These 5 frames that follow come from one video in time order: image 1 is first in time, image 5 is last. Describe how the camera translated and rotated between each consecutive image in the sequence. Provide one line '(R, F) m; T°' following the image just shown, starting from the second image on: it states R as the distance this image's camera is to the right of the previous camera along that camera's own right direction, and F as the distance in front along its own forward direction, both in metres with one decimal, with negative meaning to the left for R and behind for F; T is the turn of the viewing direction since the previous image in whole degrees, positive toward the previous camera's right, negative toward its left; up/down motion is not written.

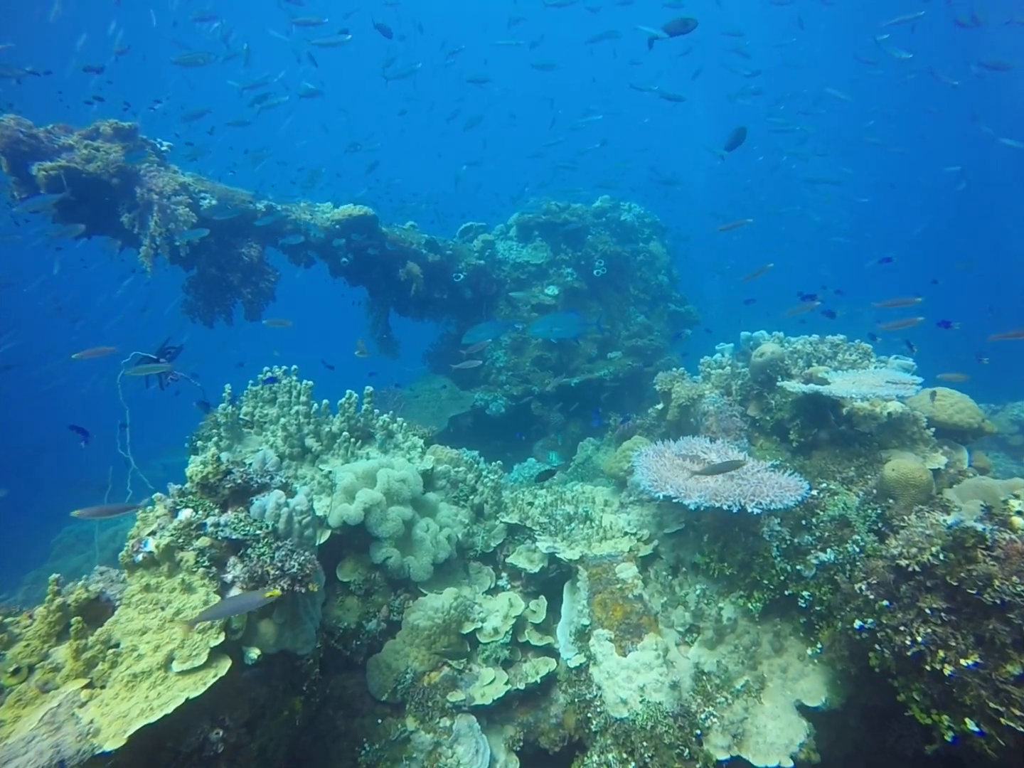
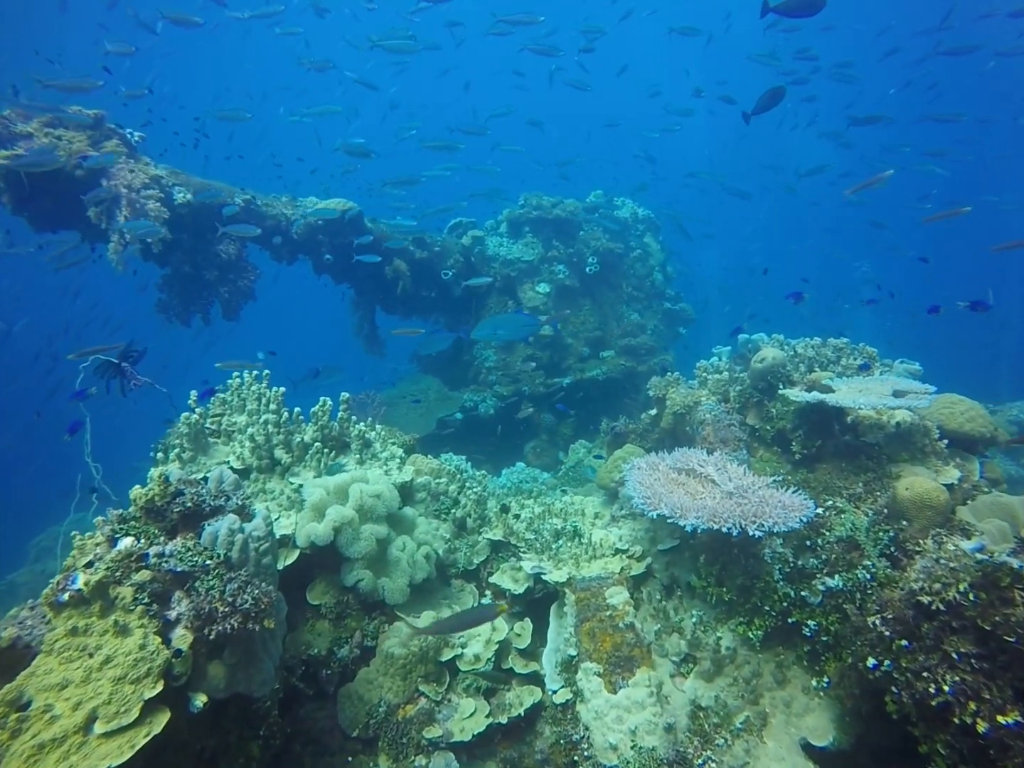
(+0.1, +0.4) m; +1°
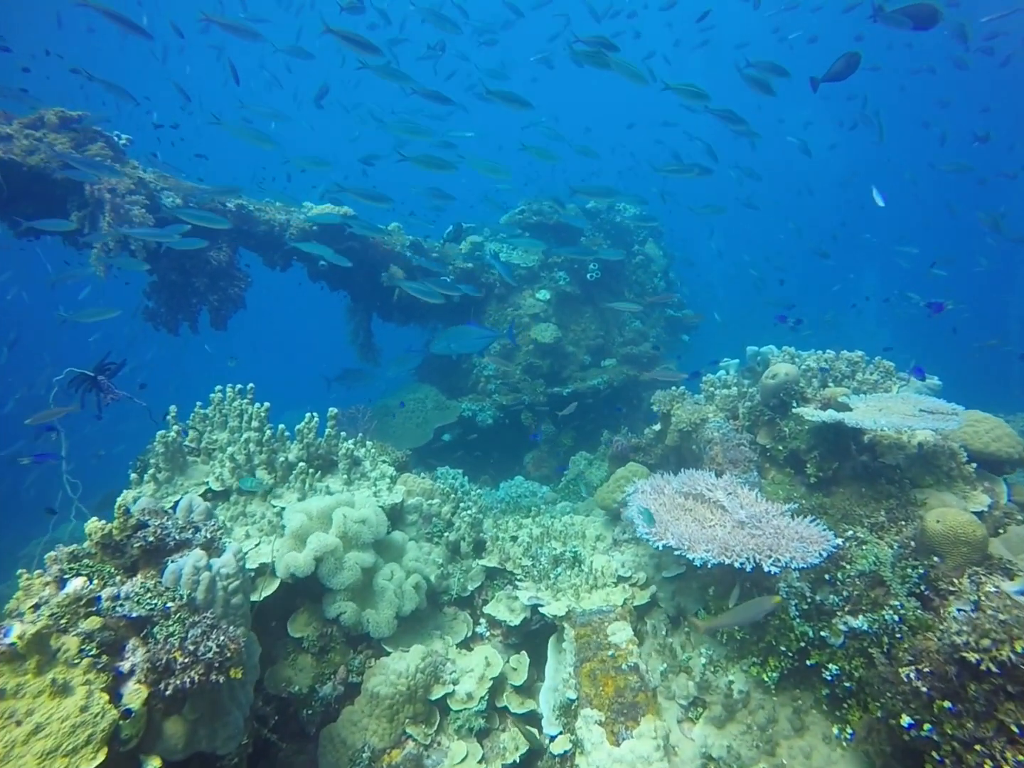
(+0.1, +0.4) m; 0°
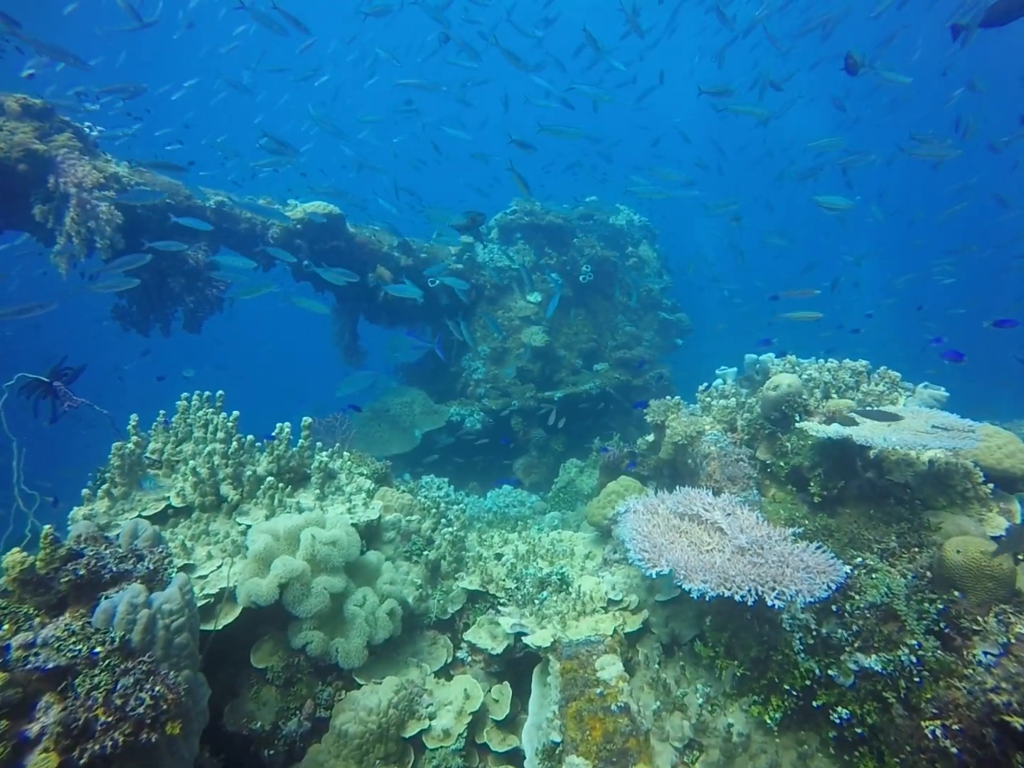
(+0.1, +0.4) m; +1°
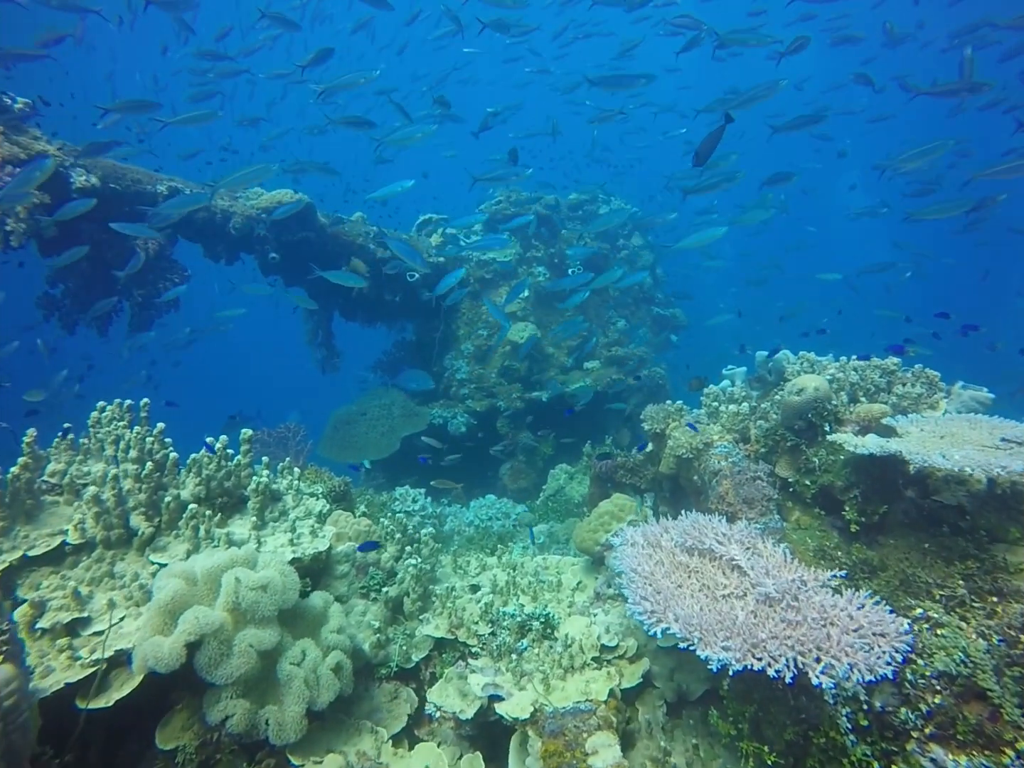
(+0.2, +0.9) m; +1°
